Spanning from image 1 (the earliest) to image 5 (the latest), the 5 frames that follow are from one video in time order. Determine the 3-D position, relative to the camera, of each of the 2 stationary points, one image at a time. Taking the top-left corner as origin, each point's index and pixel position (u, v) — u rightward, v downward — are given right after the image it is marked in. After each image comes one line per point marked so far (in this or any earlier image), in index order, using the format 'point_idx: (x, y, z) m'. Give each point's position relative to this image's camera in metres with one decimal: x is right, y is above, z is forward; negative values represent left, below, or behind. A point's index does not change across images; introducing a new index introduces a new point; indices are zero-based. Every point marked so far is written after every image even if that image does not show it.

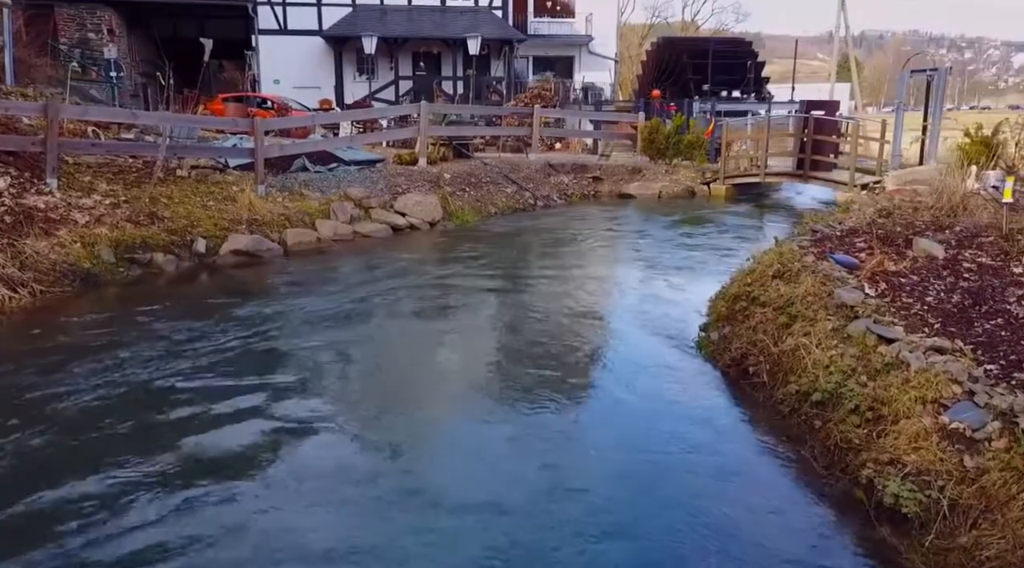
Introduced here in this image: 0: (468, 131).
0: (-0.9, +3.1, +18.4) m
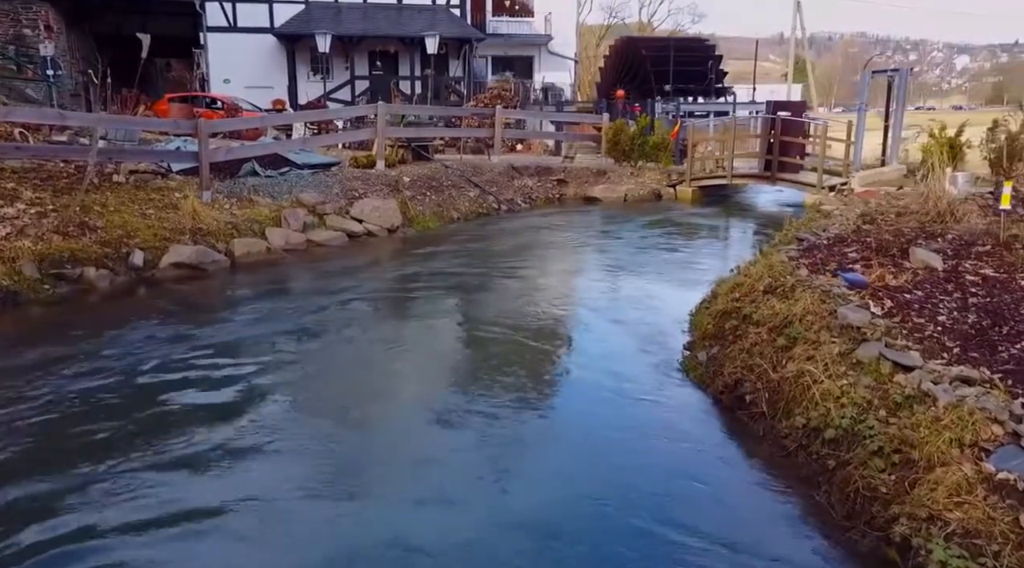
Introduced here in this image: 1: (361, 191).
0: (-1.6, +2.9, +17.7) m
1: (-2.4, +1.5, +14.8) m
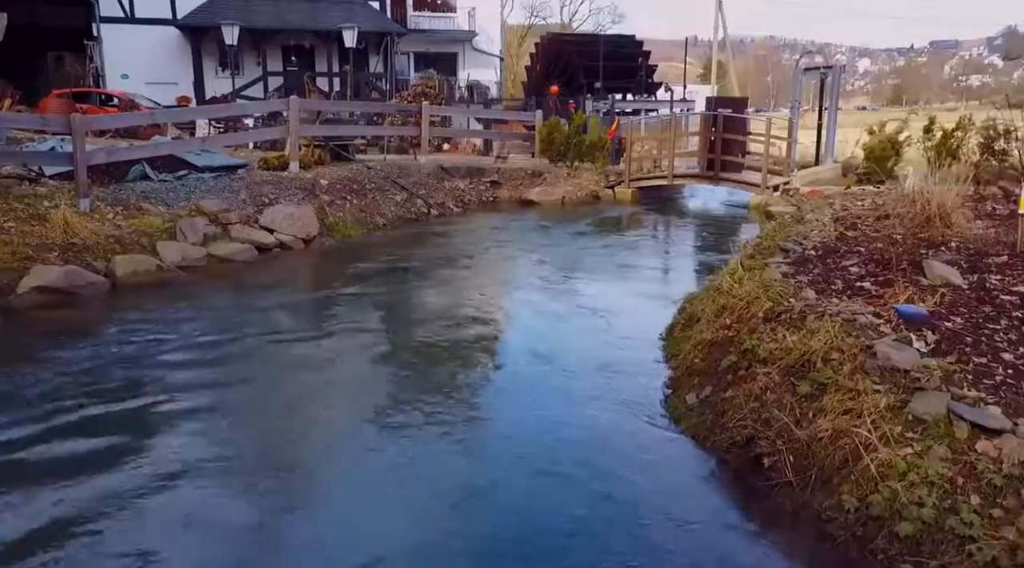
0: (-2.9, +2.7, +16.0) m
1: (-3.4, +1.2, +13.1) m
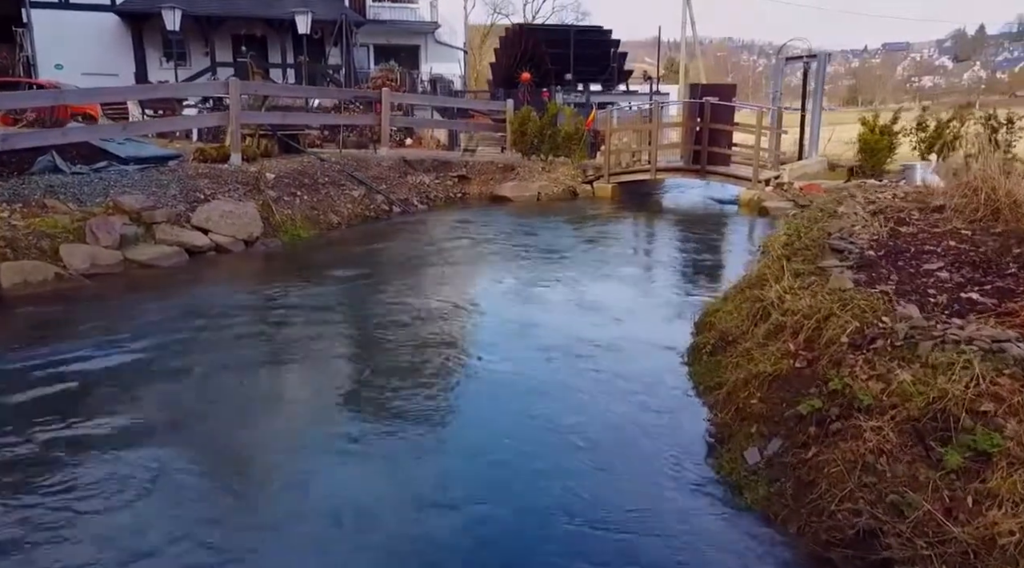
0: (-3.3, +2.6, +14.2) m
1: (-3.7, +1.1, +11.3) m
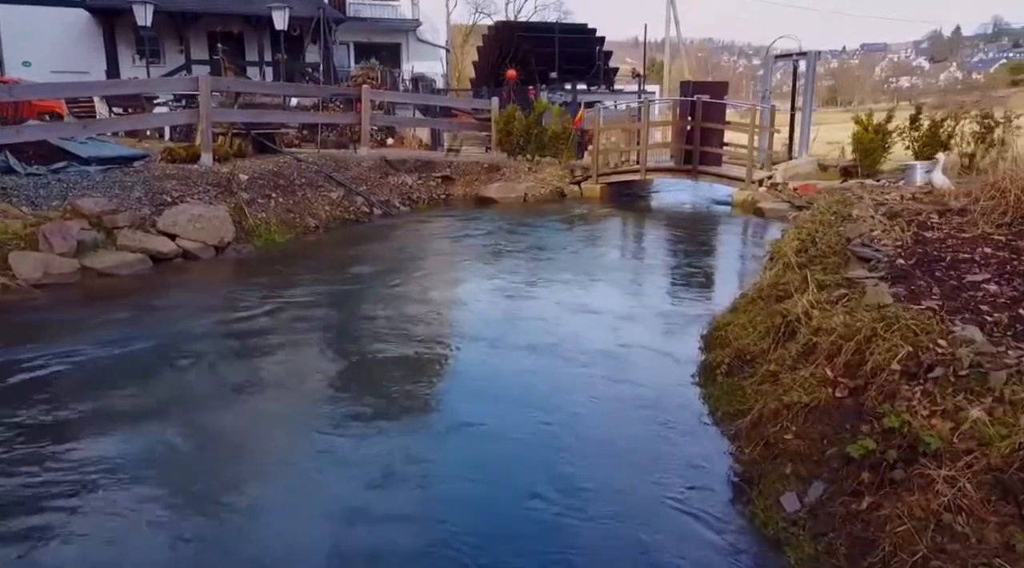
0: (-3.5, +2.5, +13.5) m
1: (-3.9, +1.0, +10.6) m
